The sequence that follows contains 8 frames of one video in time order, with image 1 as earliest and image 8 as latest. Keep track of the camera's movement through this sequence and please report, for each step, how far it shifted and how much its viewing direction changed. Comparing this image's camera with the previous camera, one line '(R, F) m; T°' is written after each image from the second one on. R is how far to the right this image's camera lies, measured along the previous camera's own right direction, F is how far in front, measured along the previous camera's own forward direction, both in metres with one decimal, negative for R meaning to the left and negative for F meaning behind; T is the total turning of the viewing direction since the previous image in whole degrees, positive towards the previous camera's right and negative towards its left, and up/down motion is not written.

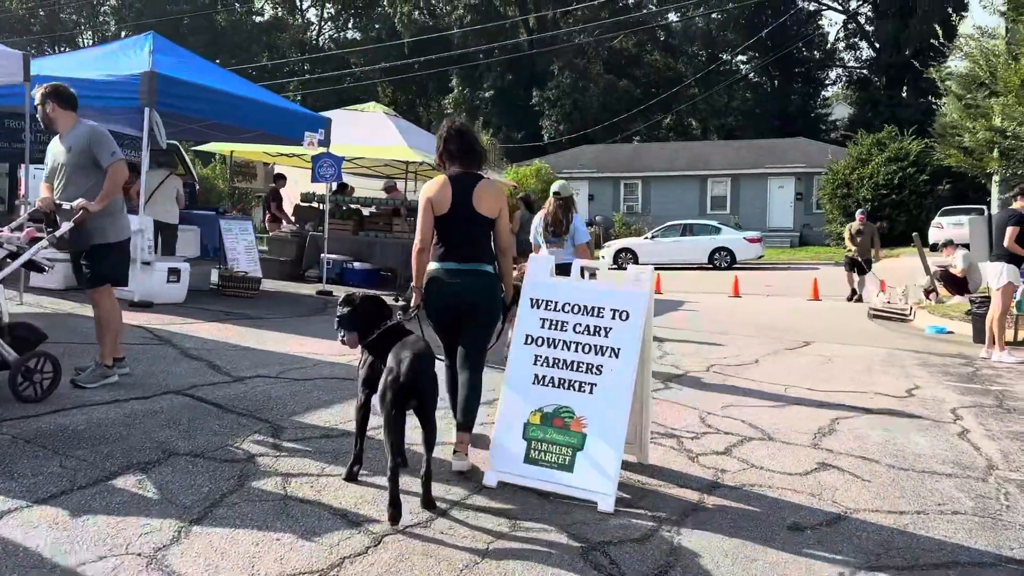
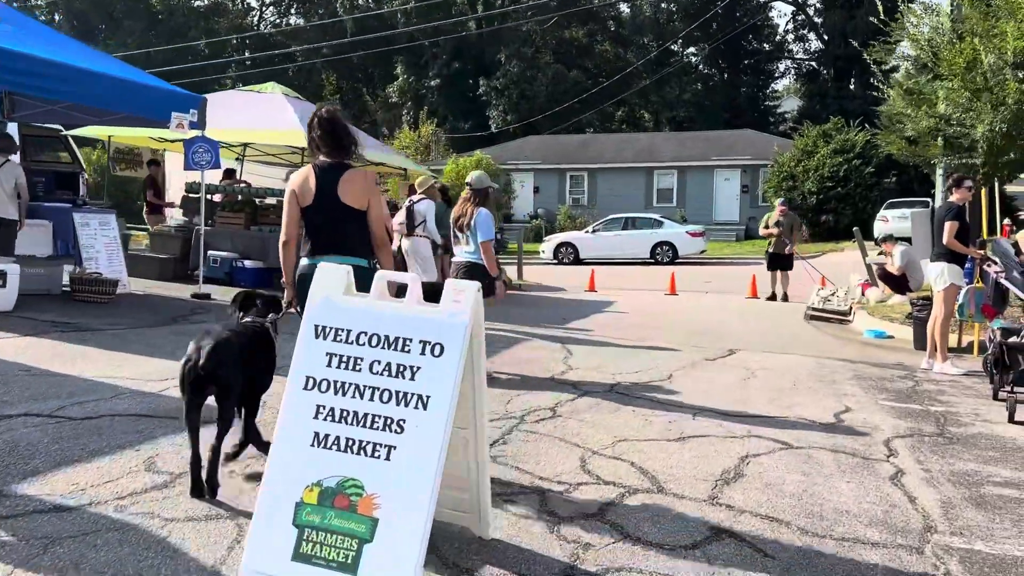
(+0.7, +1.1) m; +3°
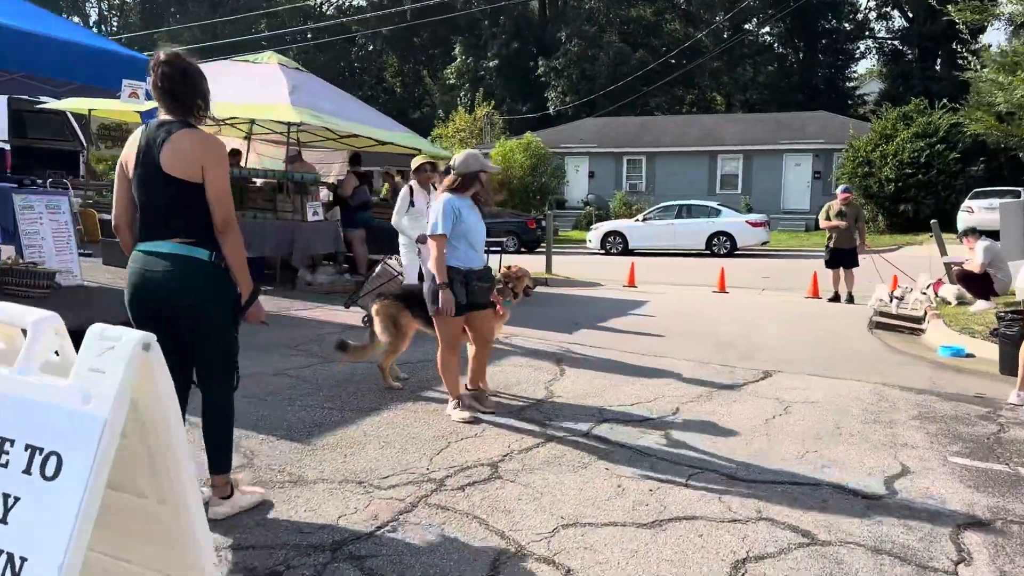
(+0.7, +1.5) m; -5°
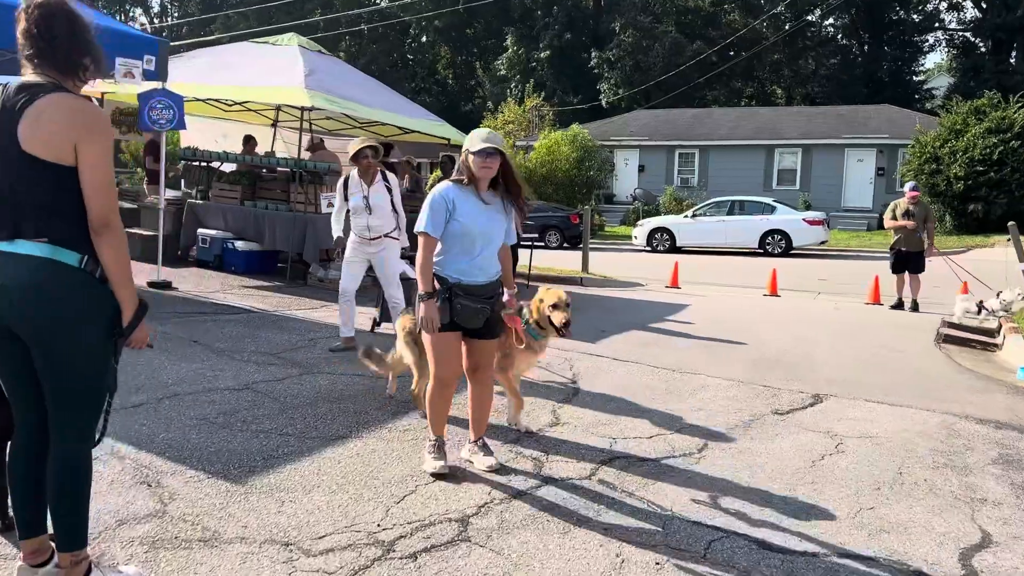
(+0.3, +0.9) m; -4°
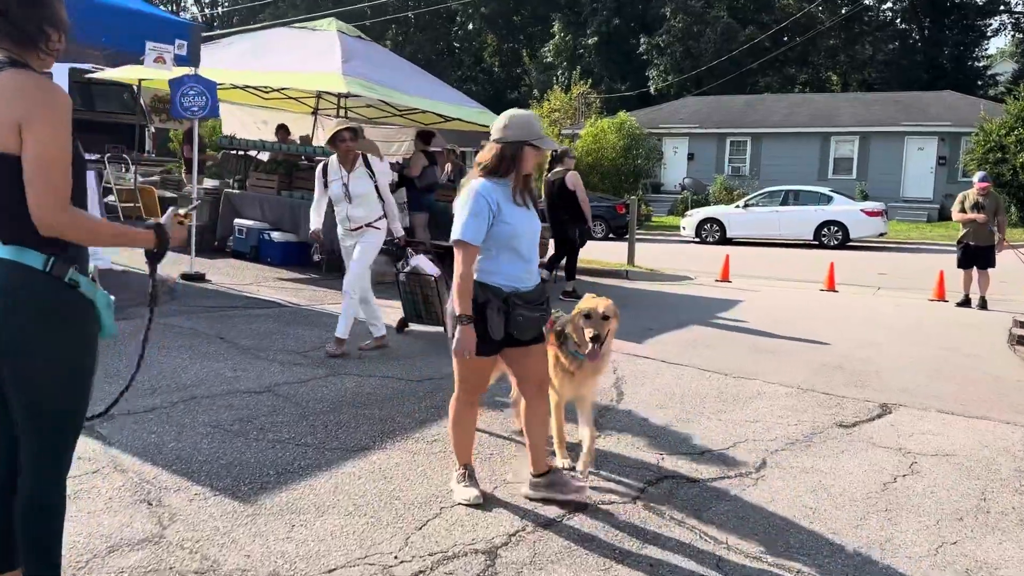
(0.0, +0.4) m; -3°
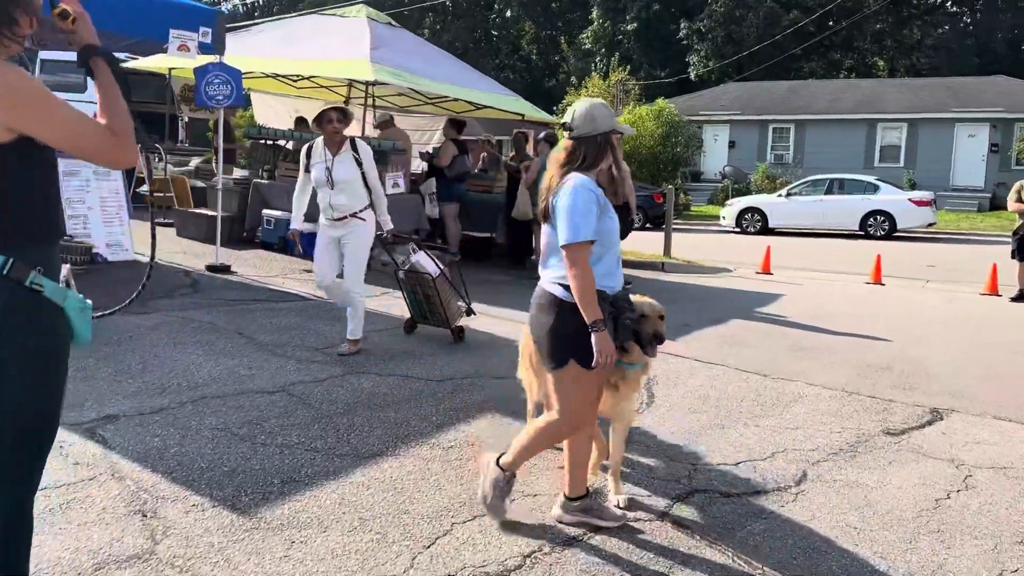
(+0.1, +0.3) m; -3°
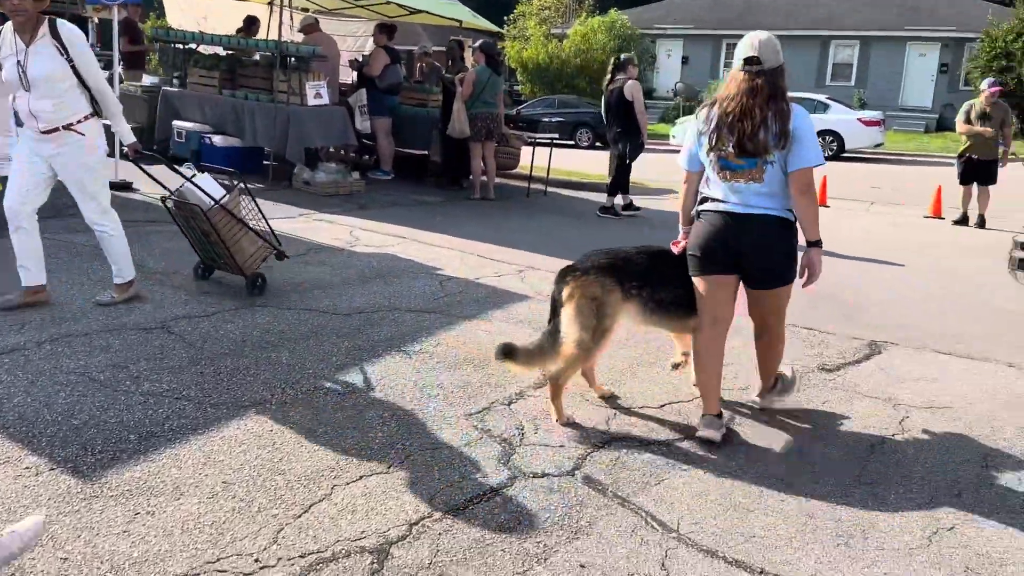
(+0.2, +0.5) m; +3°
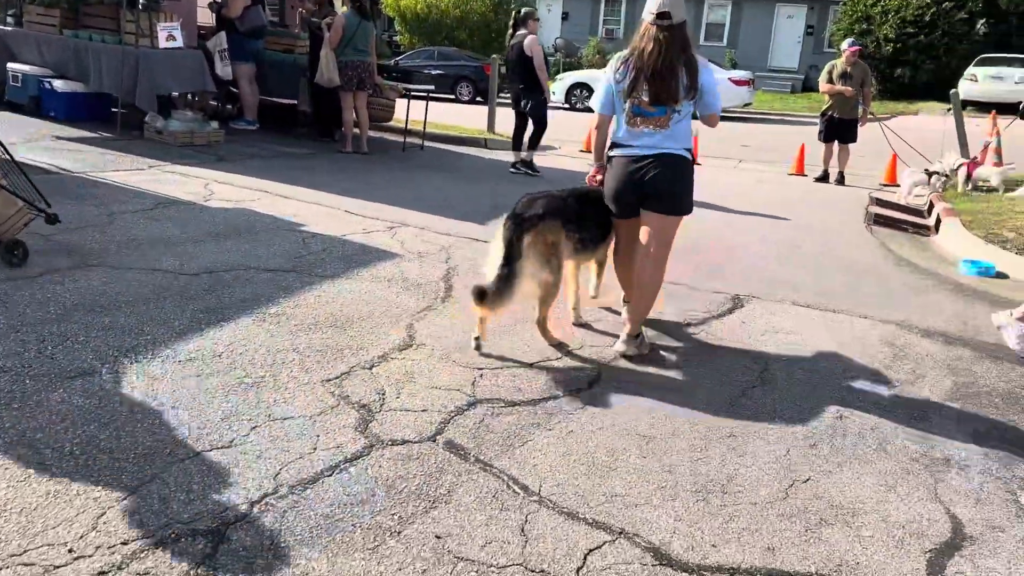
(+0.1, +0.2) m; +8°
